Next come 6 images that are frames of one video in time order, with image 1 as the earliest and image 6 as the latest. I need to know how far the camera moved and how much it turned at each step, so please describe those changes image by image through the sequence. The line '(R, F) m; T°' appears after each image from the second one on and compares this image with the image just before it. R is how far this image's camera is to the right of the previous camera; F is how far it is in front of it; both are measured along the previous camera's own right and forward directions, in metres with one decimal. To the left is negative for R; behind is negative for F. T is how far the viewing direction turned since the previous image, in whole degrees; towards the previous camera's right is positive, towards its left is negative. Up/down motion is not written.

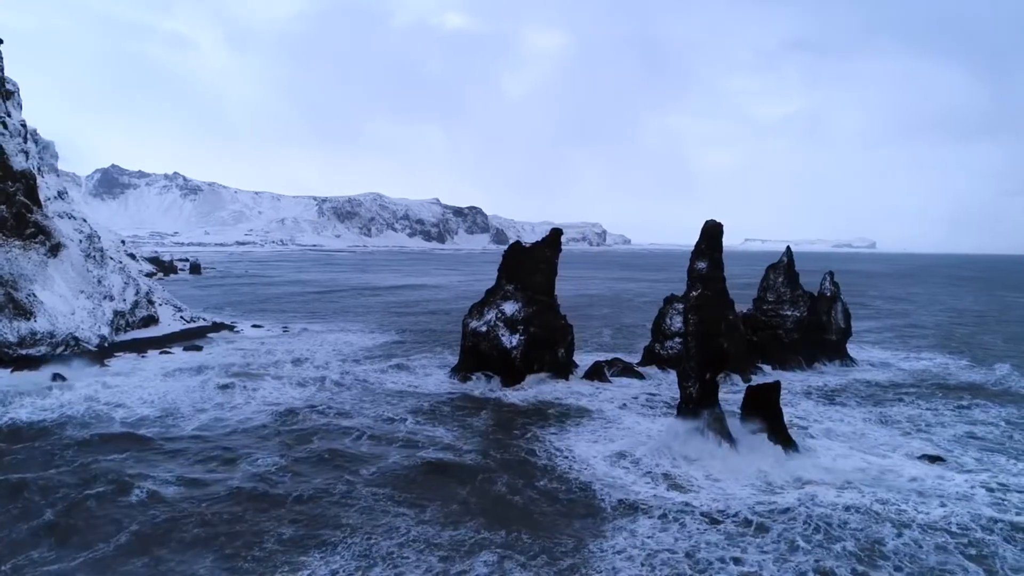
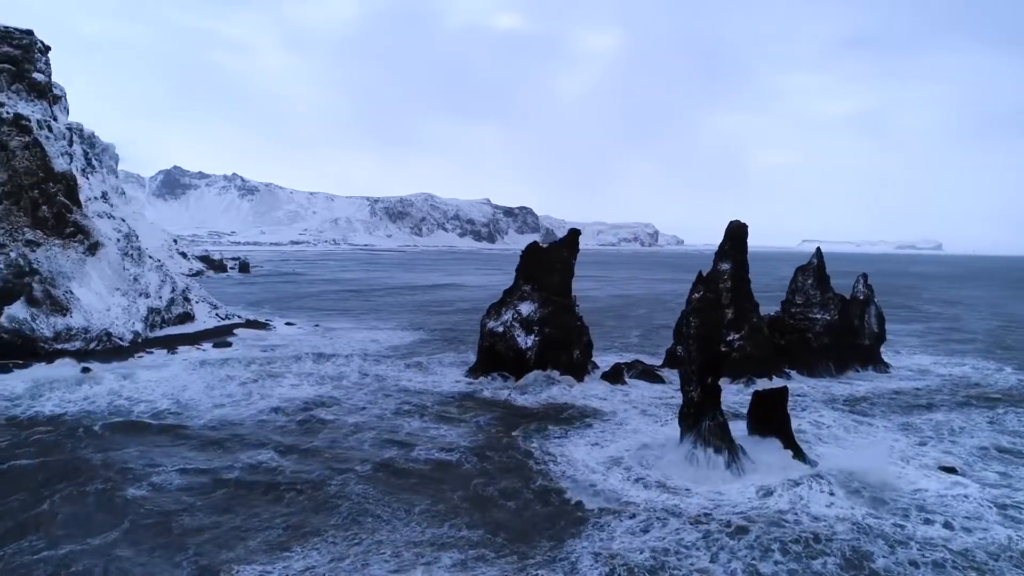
(+0.7, +0.2) m; -3°
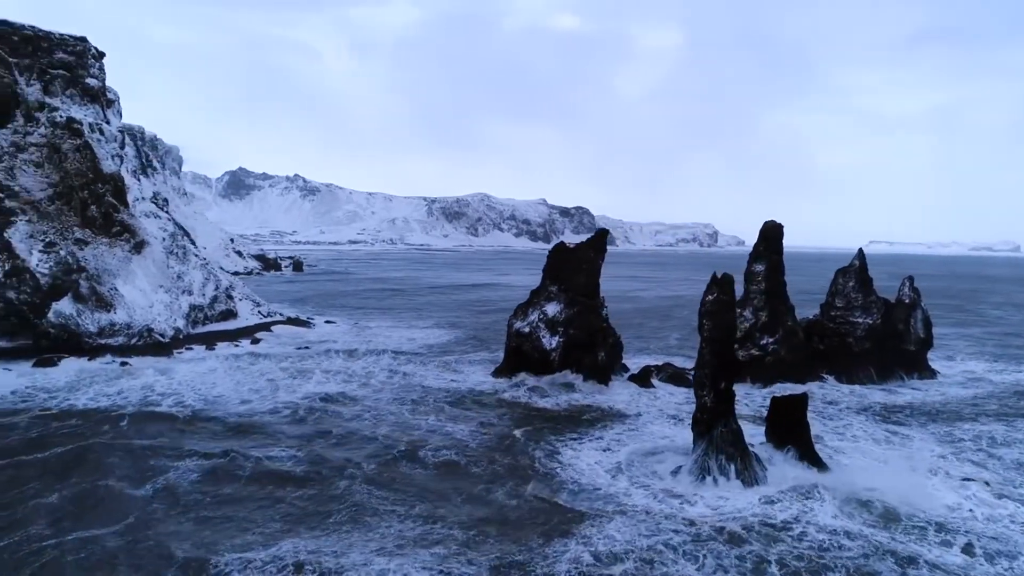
(+0.6, +0.2) m; -4°
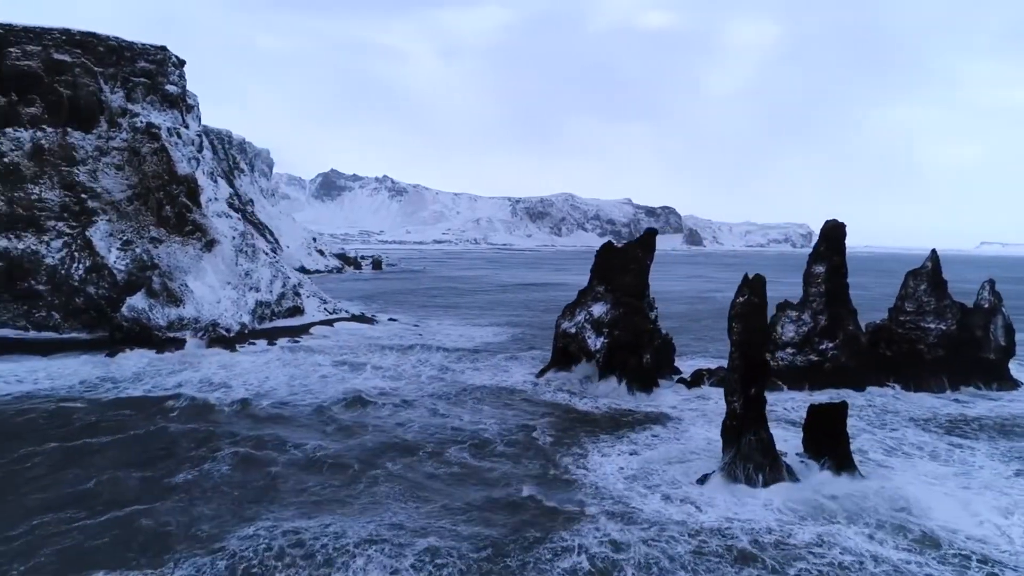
(+0.7, +0.2) m; -6°
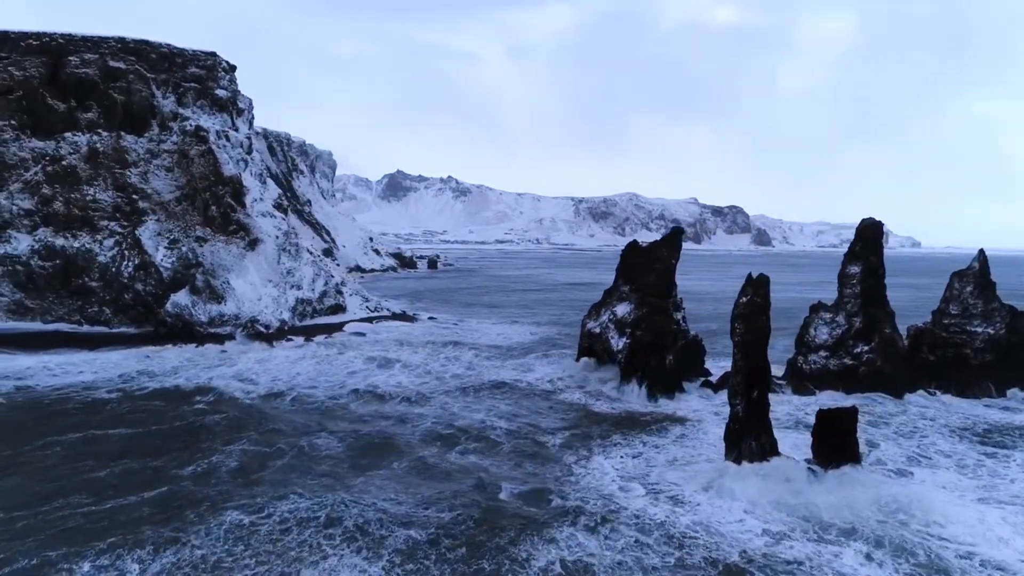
(+0.8, 0.0) m; -4°
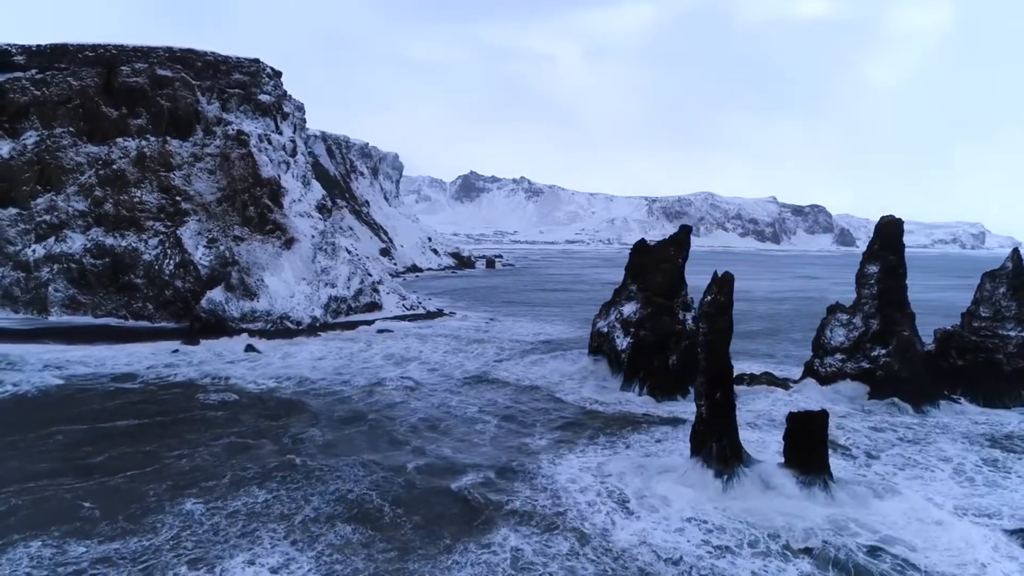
(+1.4, -0.2) m; -4°
